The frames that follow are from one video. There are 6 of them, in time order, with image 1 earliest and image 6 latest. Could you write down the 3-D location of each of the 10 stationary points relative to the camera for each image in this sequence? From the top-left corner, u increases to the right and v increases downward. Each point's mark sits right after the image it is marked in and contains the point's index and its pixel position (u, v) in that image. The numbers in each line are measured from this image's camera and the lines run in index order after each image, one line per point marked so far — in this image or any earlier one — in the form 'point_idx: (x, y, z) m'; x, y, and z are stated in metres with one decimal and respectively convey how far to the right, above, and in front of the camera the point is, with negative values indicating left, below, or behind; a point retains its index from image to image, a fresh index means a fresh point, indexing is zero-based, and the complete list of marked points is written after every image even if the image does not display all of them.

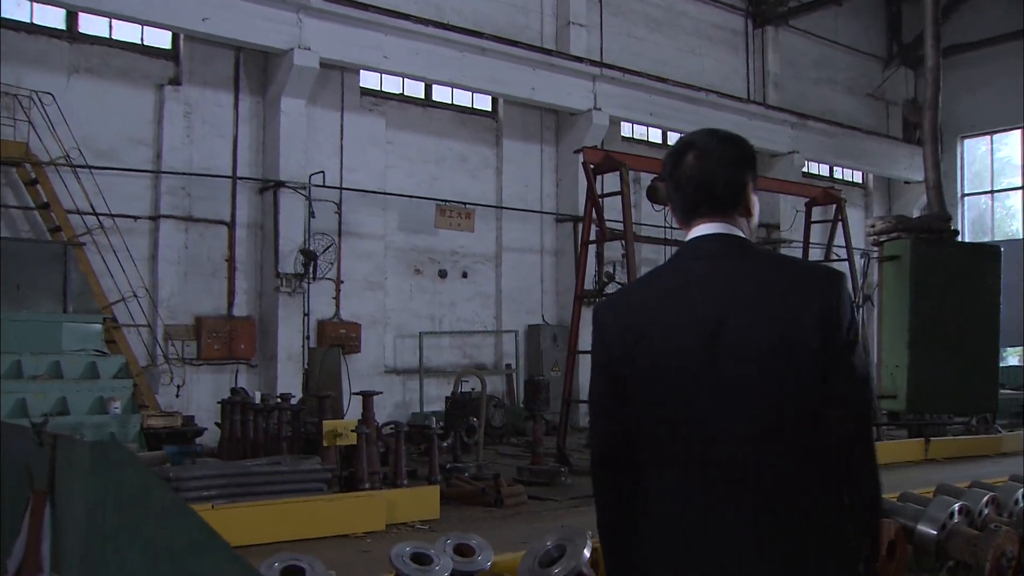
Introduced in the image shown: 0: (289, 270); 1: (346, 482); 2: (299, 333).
0: (-1.2, +0.1, +7.0) m
1: (-0.7, -0.8, +5.5) m
2: (-1.1, -0.2, +7.1) m
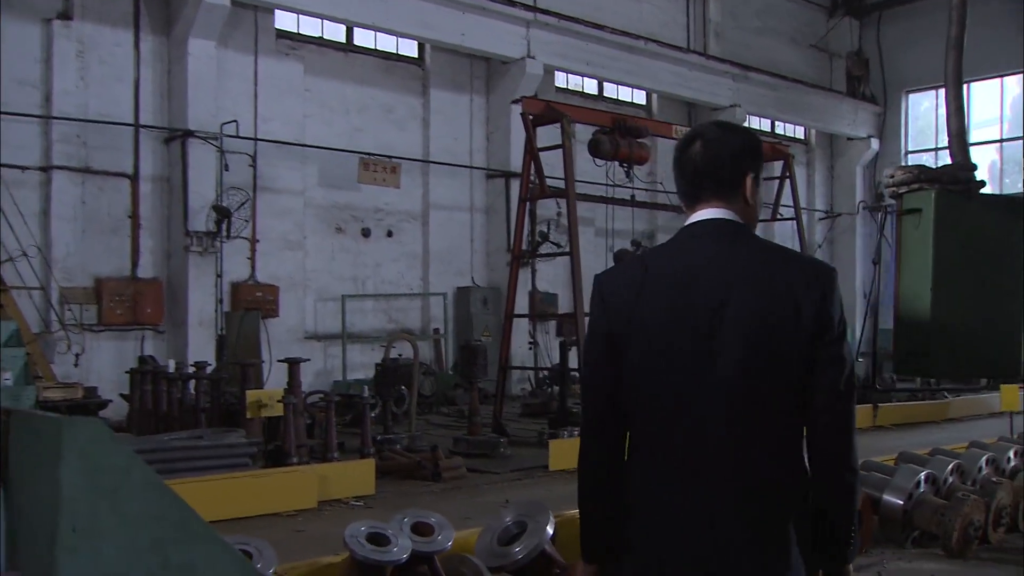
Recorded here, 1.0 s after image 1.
0: (-1.5, +0.3, +6.5) m
1: (-0.9, -0.6, +5.1) m
2: (-1.5, 0.0, +6.6) m
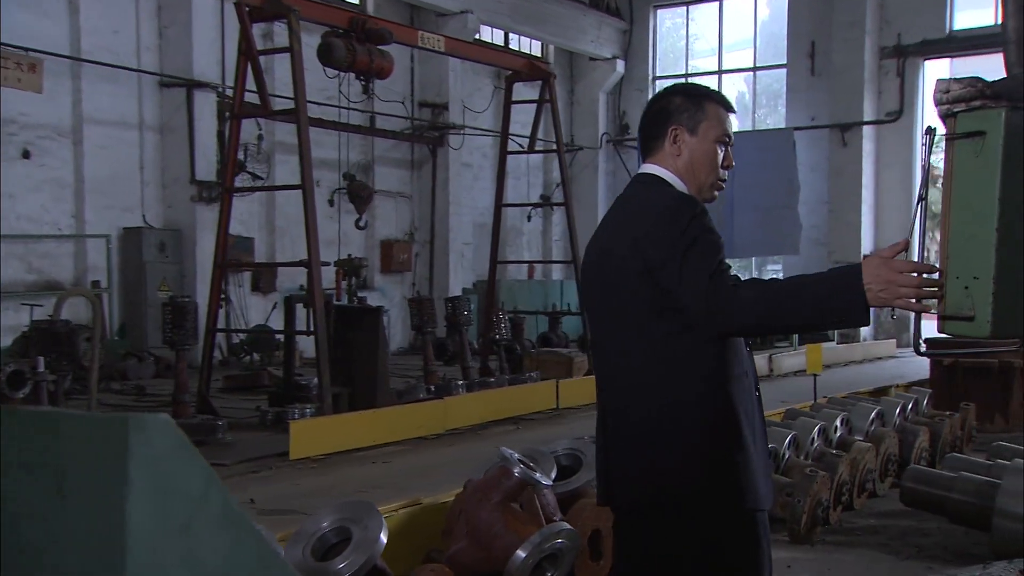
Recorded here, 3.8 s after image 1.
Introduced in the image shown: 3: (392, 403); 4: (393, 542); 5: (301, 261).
0: (-2.7, +0.5, +4.5) m
1: (-1.5, -0.5, +3.4) m
2: (-2.7, +0.2, +4.6) m
3: (-0.4, -0.4, +4.5) m
4: (-0.3, -0.7, +3.4) m
5: (-0.7, +0.1, +4.3) m
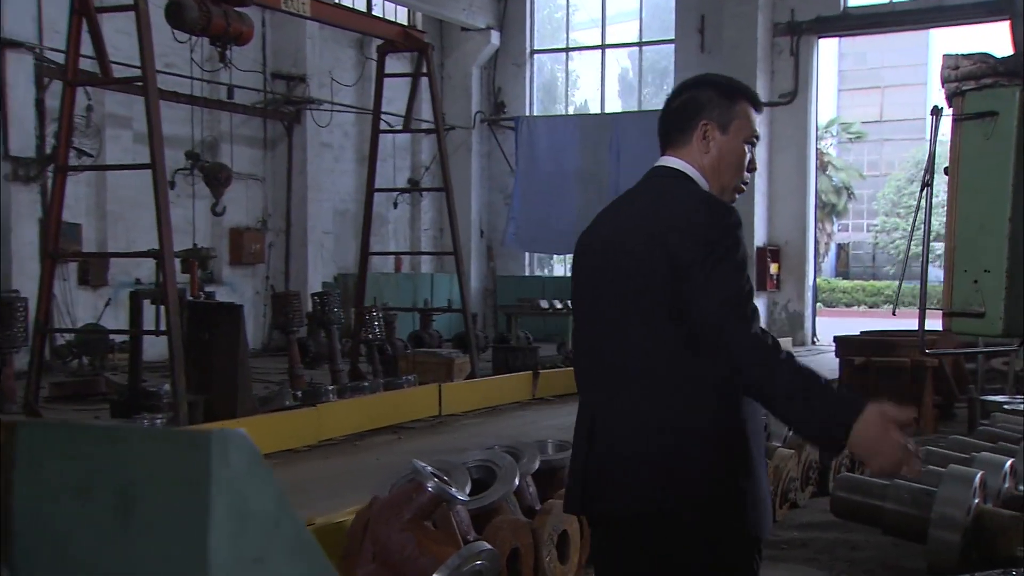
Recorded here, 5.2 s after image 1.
0: (-3.0, +0.5, +3.6) m
1: (-1.7, -0.4, +2.7) m
2: (-3.0, +0.2, +3.7) m
3: (-0.8, -0.4, +3.9) m
4: (-0.5, -0.6, +2.9) m
5: (-1.0, +0.1, +3.7) m
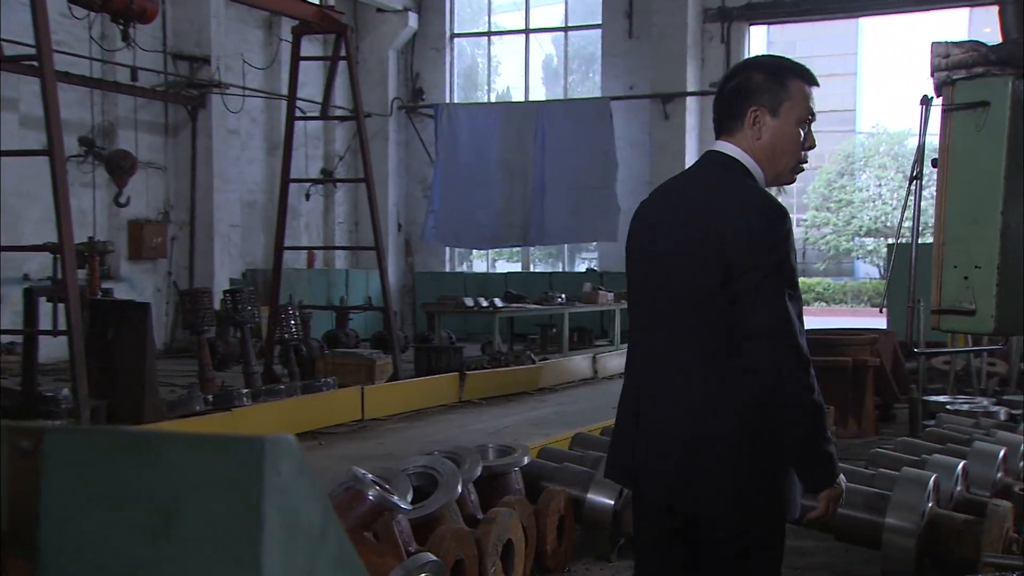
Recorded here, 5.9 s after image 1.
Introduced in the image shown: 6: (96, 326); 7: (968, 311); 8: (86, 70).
0: (-3.1, +0.5, +3.1) m
1: (-1.8, -0.4, +2.3) m
2: (-3.2, +0.2, +3.1) m
3: (-0.9, -0.4, +3.6) m
4: (-0.6, -0.6, +2.6) m
5: (-1.2, +0.1, +3.4) m
6: (-1.1, -0.1, +3.7) m
7: (+0.8, 0.0, +2.3) m
8: (-2.6, +1.3, +8.0) m
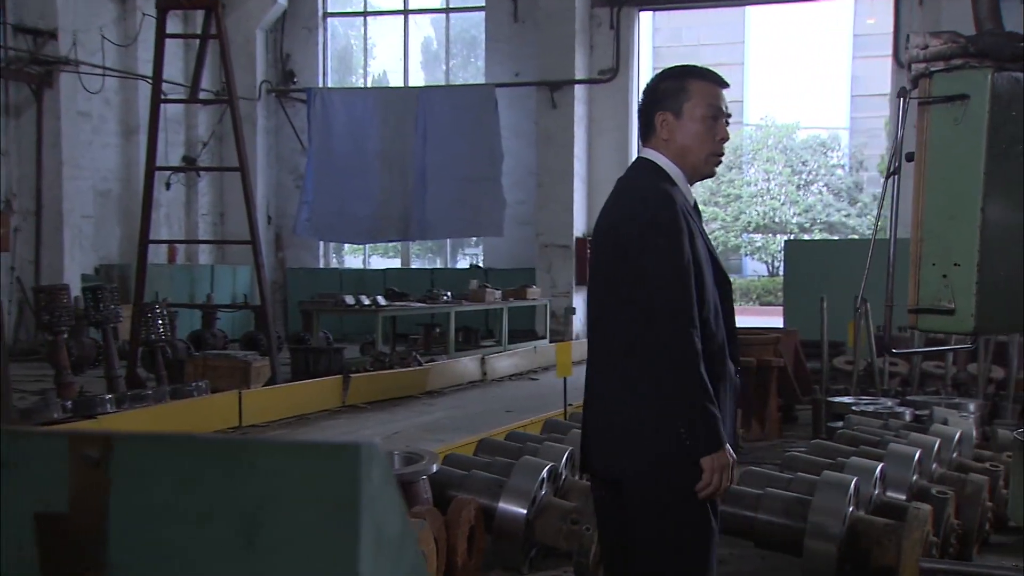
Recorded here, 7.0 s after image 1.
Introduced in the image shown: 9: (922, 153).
0: (-3.3, +0.5, +2.3) m
1: (-1.8, -0.4, +1.8) m
2: (-3.3, +0.2, +2.4) m
3: (-1.2, -0.3, +3.2) m
4: (-0.7, -0.6, +2.3) m
5: (-1.4, +0.1, +3.0) m
6: (-1.4, -0.1, +3.2) m
7: (+0.7, 0.0, +2.2) m
8: (-3.5, +1.3, +7.3) m
9: (+0.7, +0.2, +2.3) m
